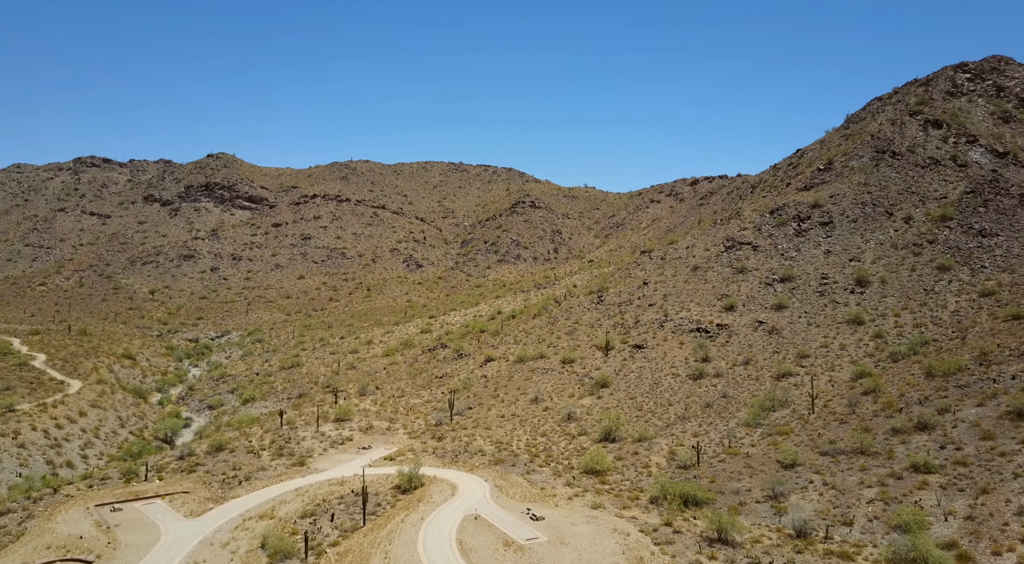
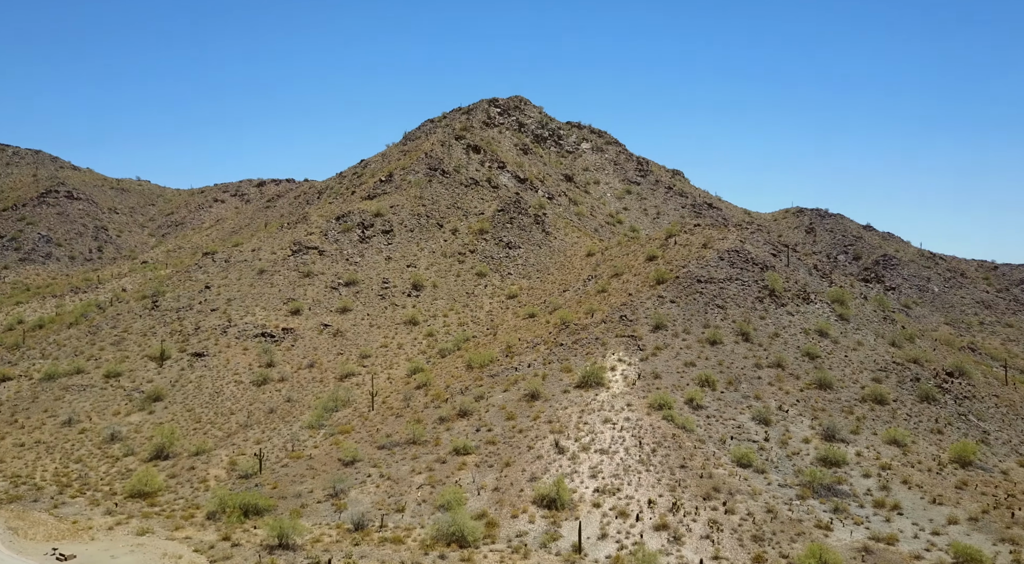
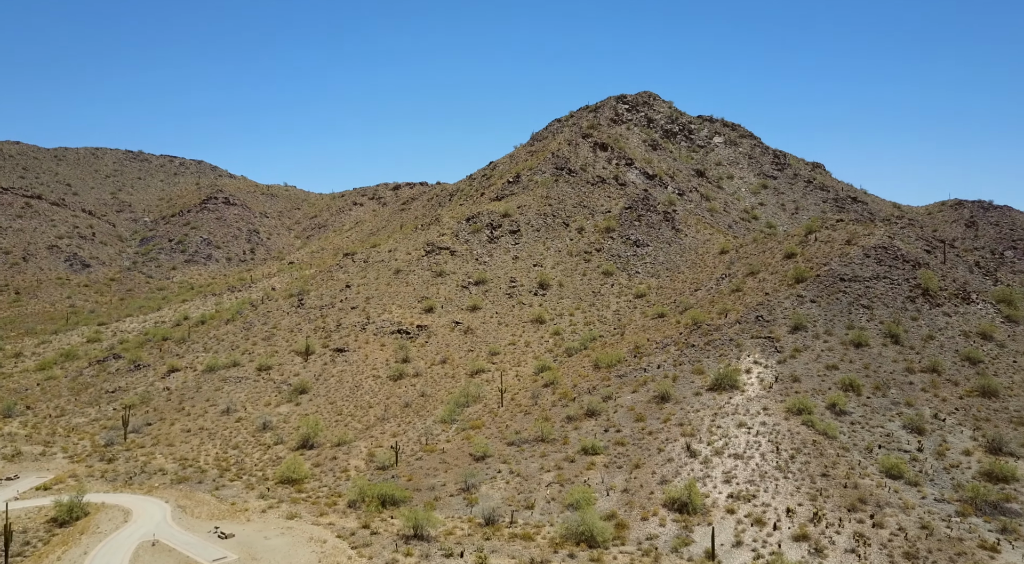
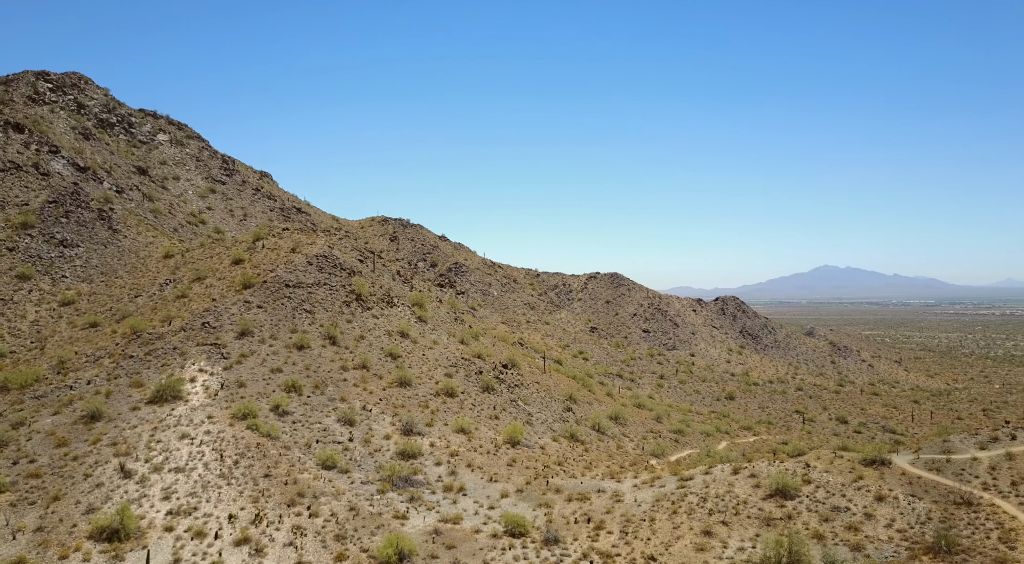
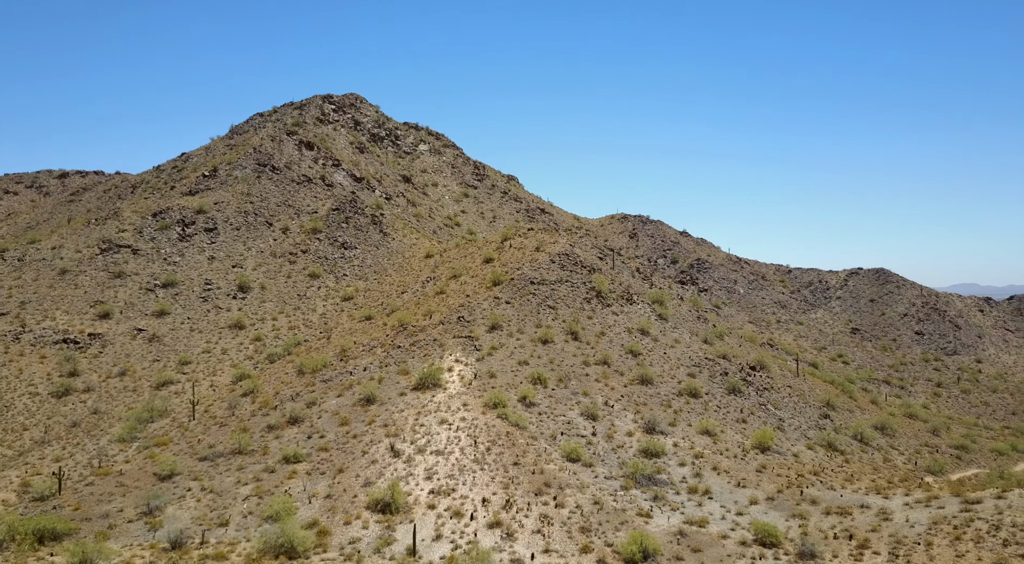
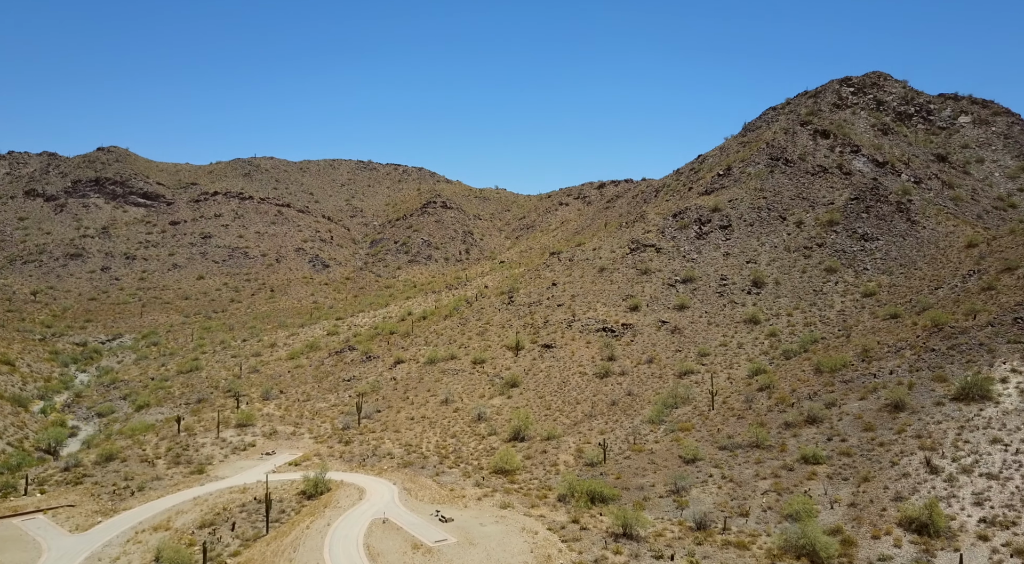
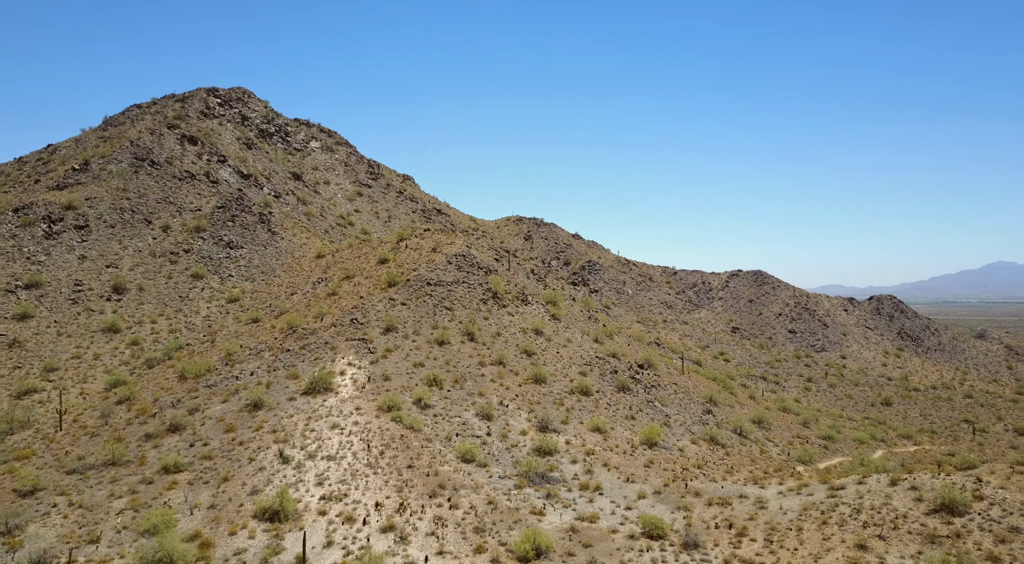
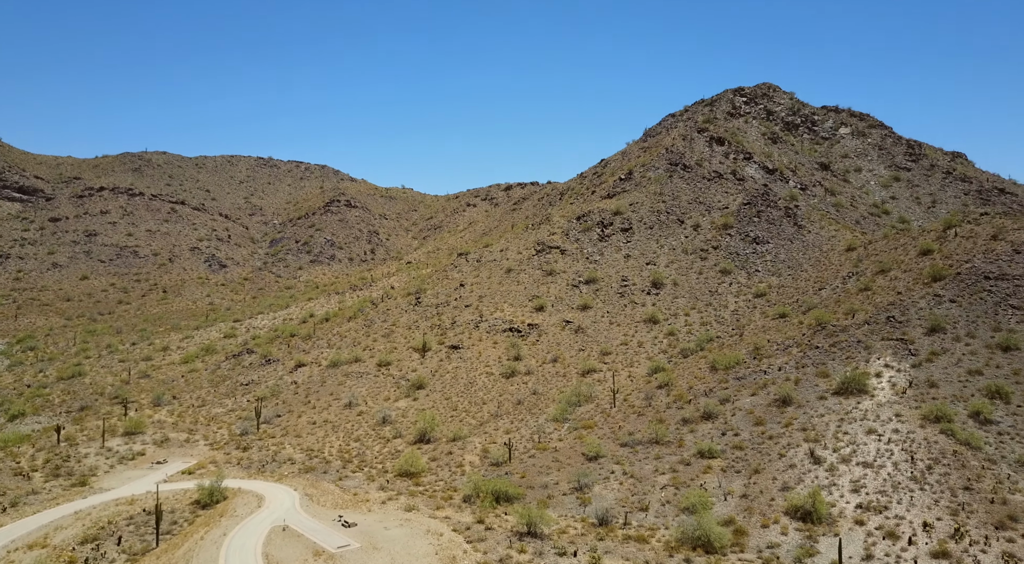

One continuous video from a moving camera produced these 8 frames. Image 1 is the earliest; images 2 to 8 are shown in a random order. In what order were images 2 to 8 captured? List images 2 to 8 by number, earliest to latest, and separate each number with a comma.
6, 8, 3, 2, 5, 7, 4
